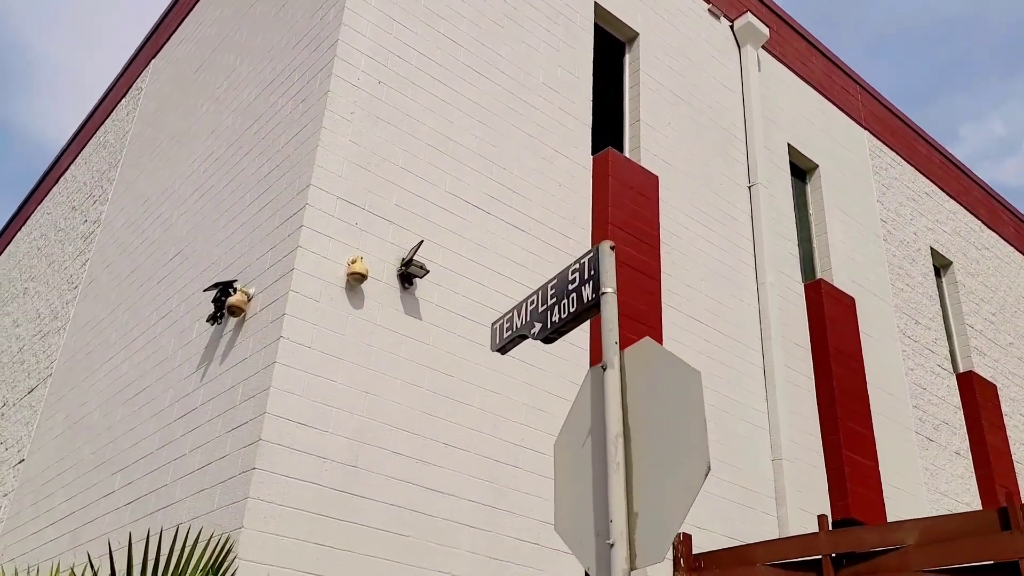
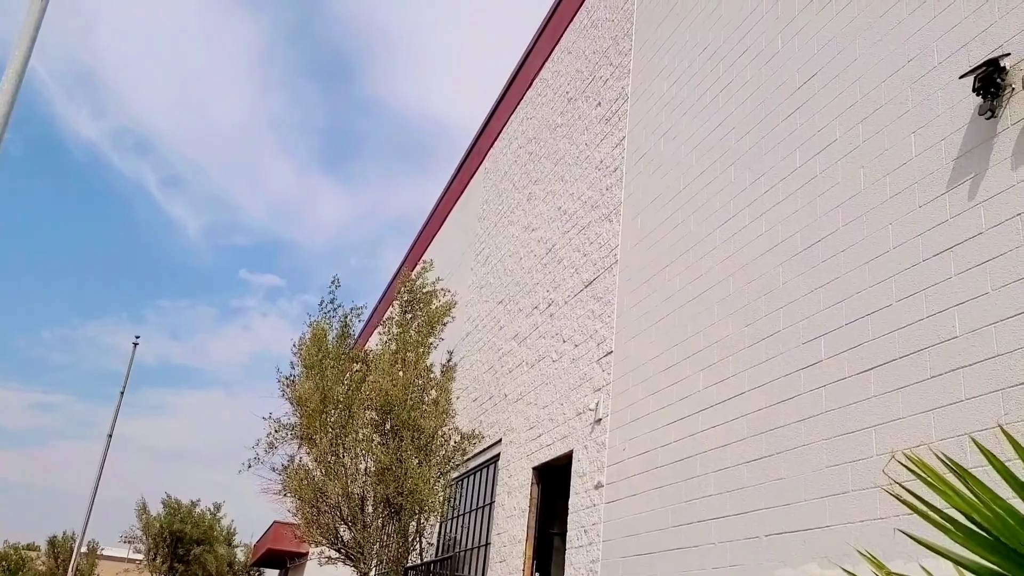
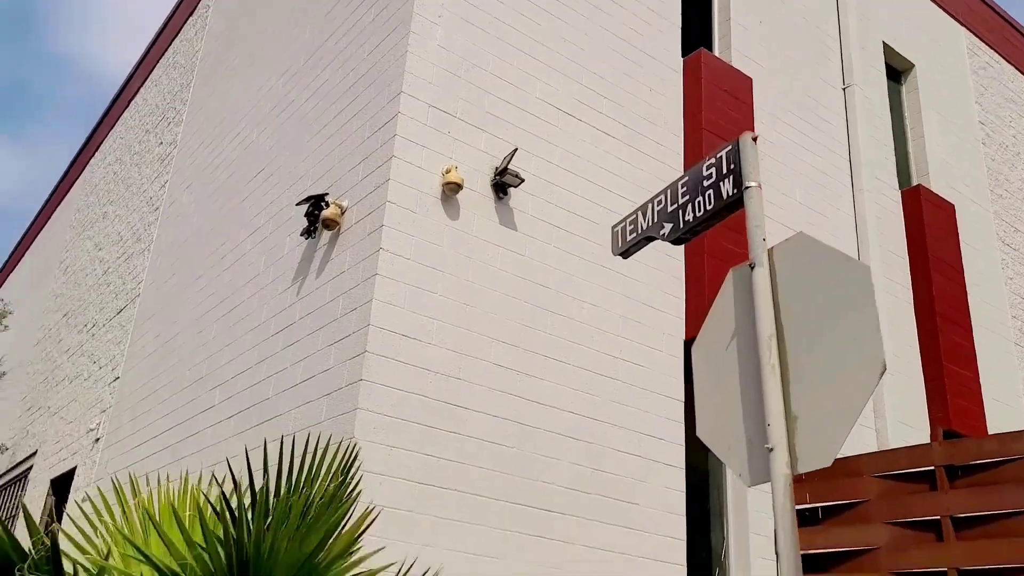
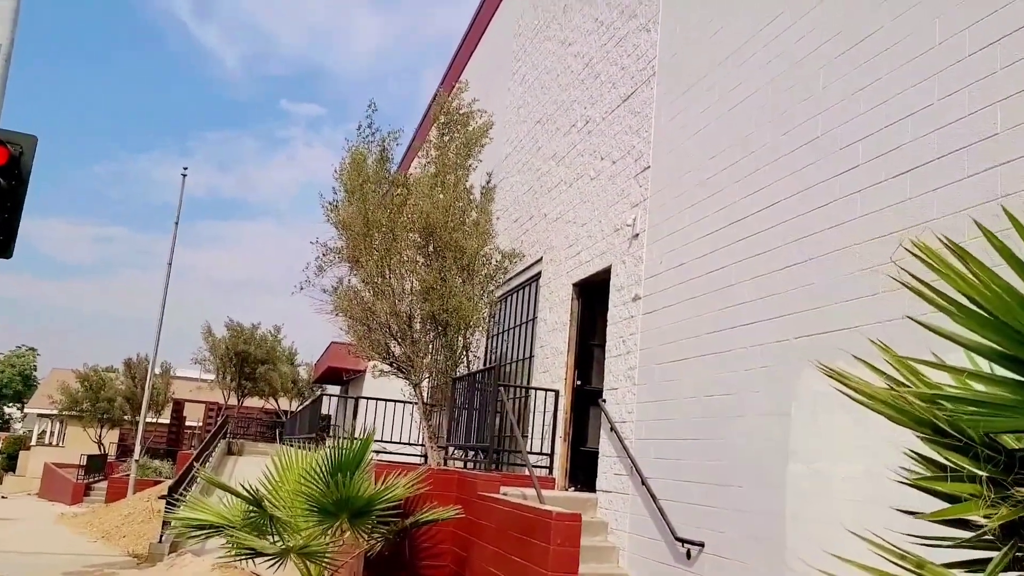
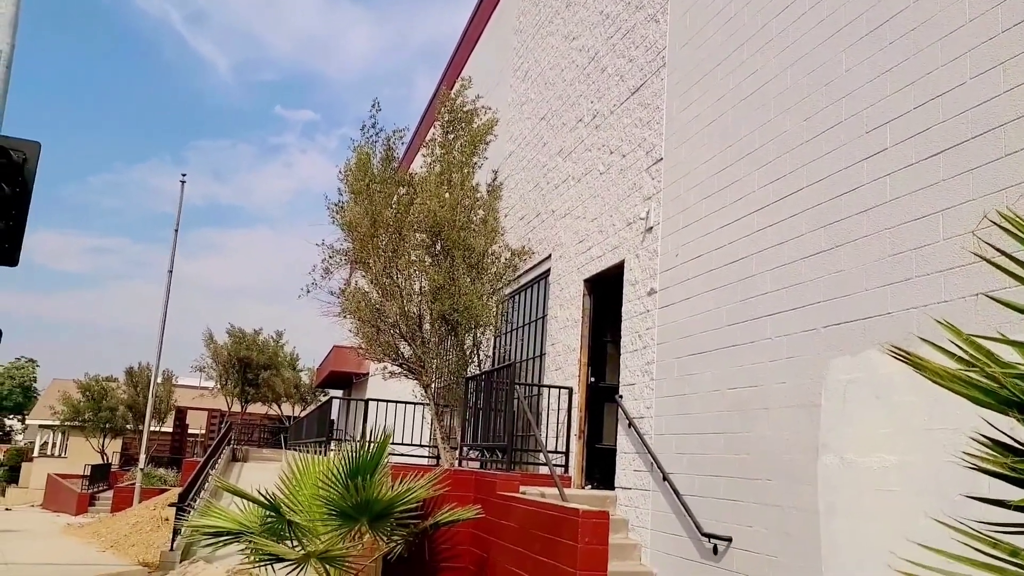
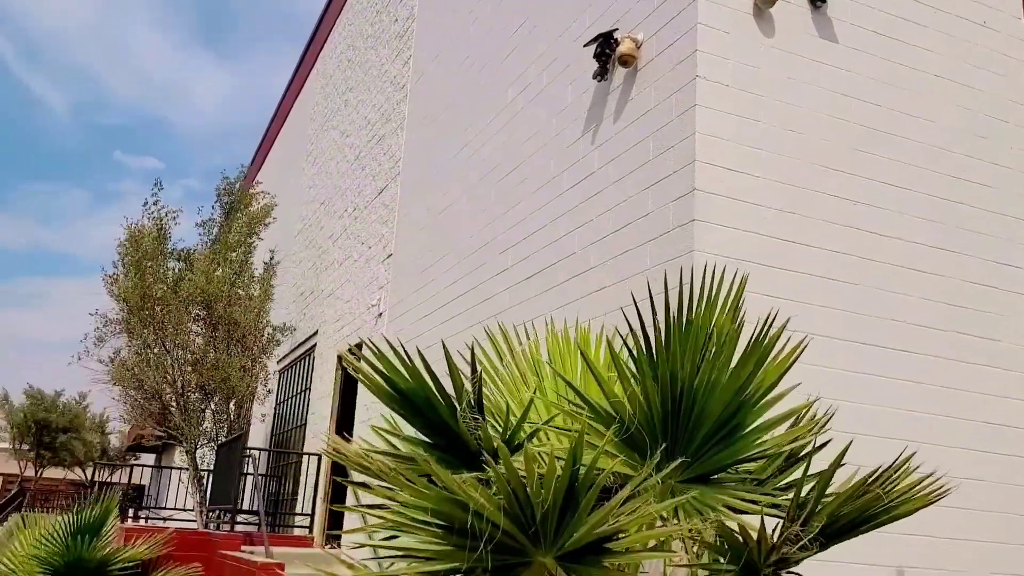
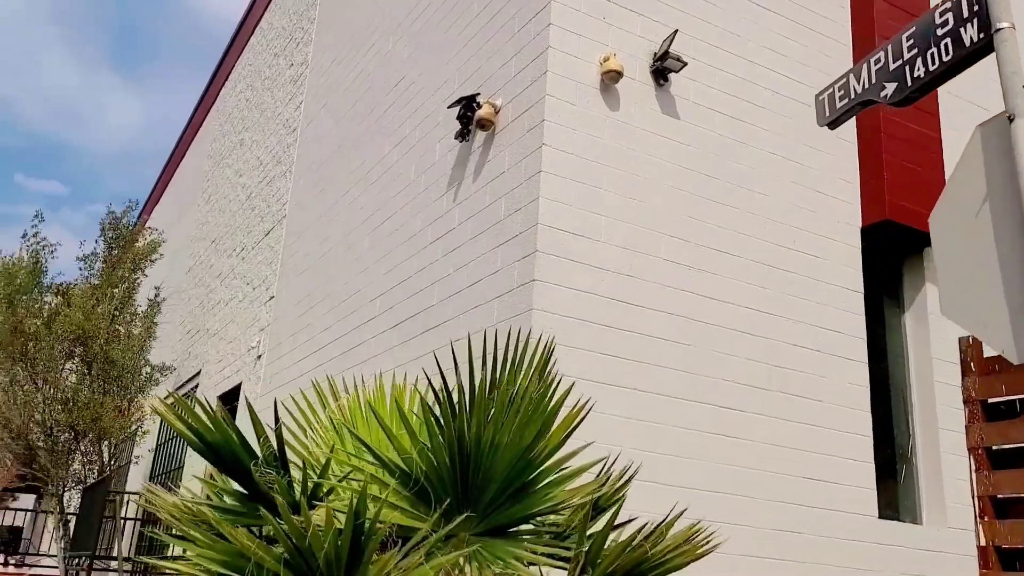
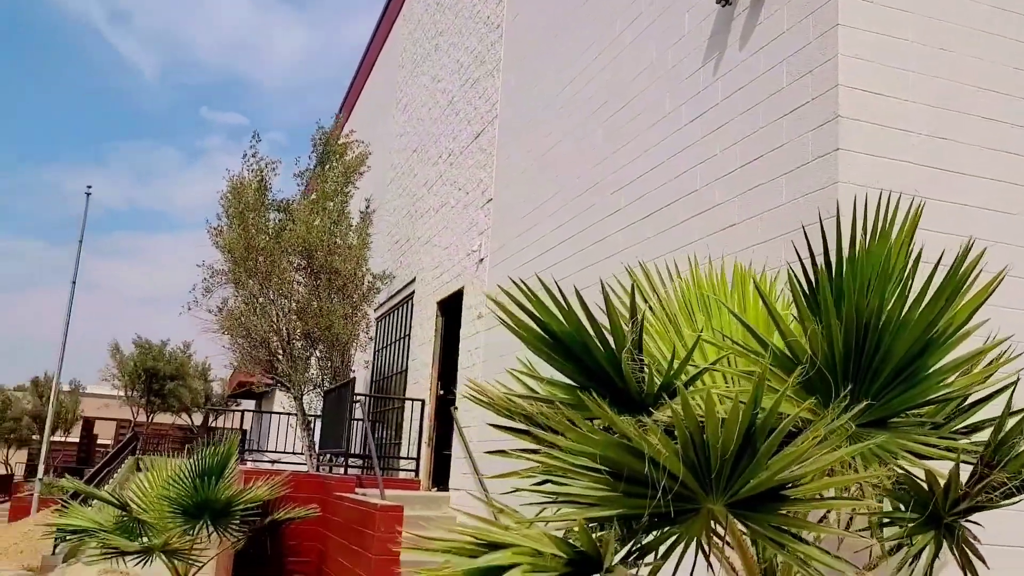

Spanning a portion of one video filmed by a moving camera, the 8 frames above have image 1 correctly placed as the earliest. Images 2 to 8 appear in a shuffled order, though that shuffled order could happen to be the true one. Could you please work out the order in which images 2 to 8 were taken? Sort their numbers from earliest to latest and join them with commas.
3, 7, 6, 8, 4, 2, 5
